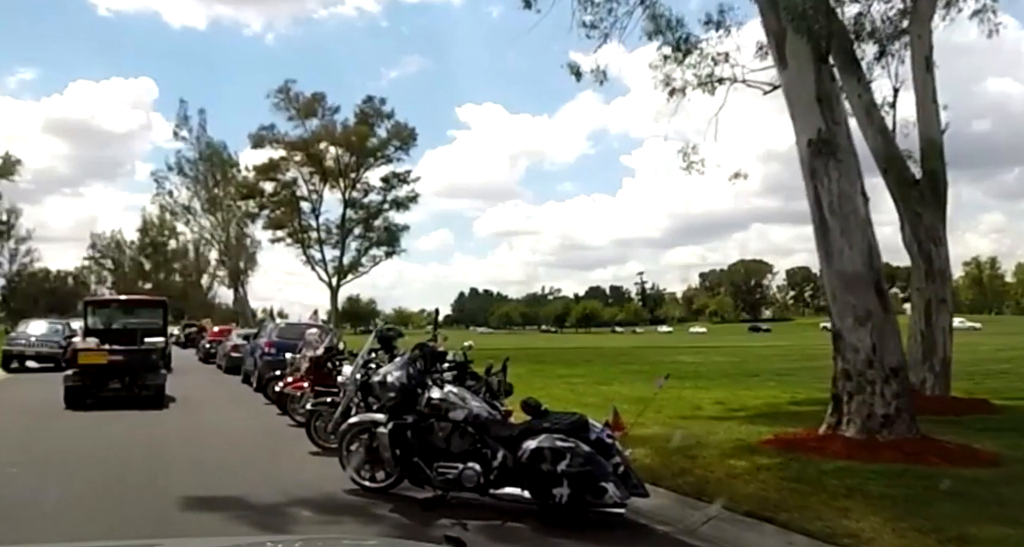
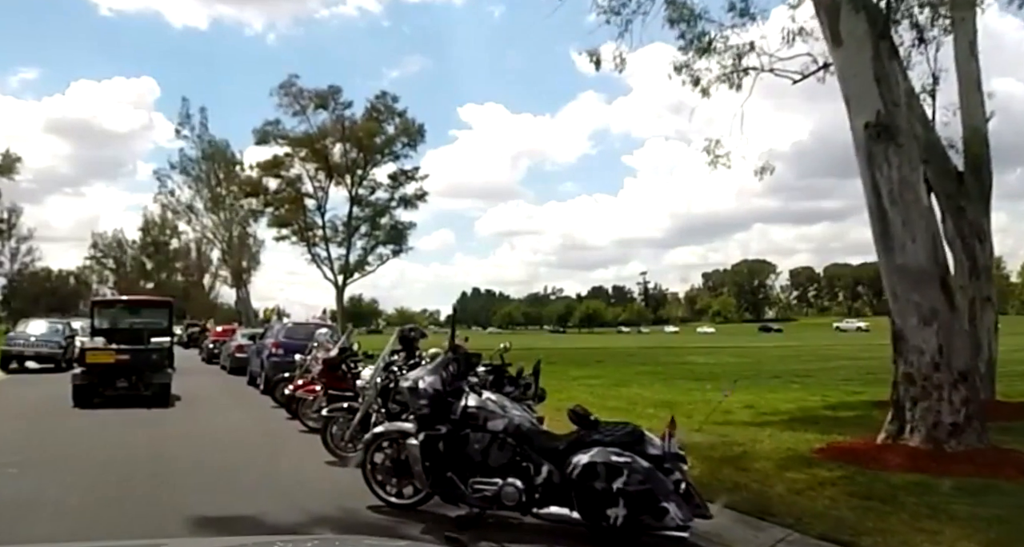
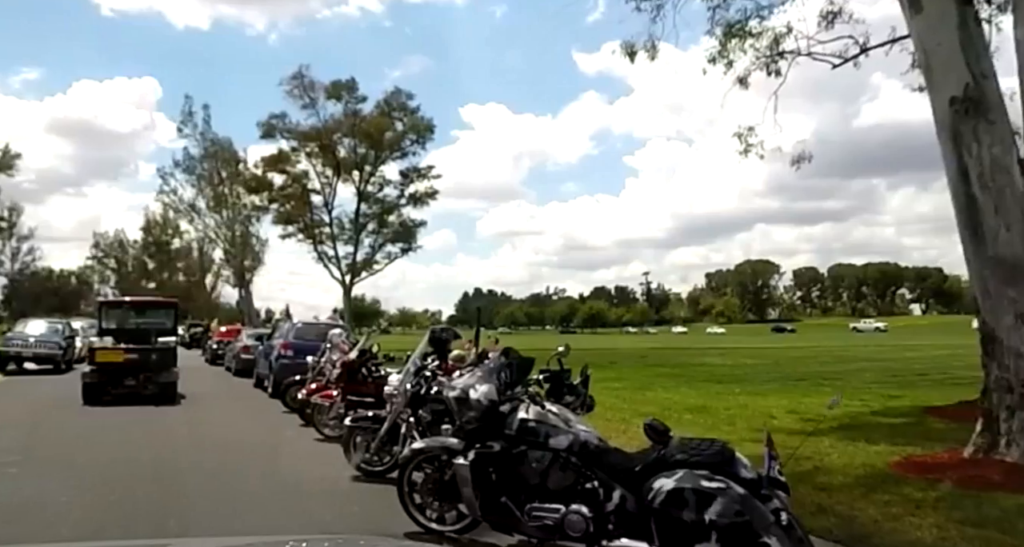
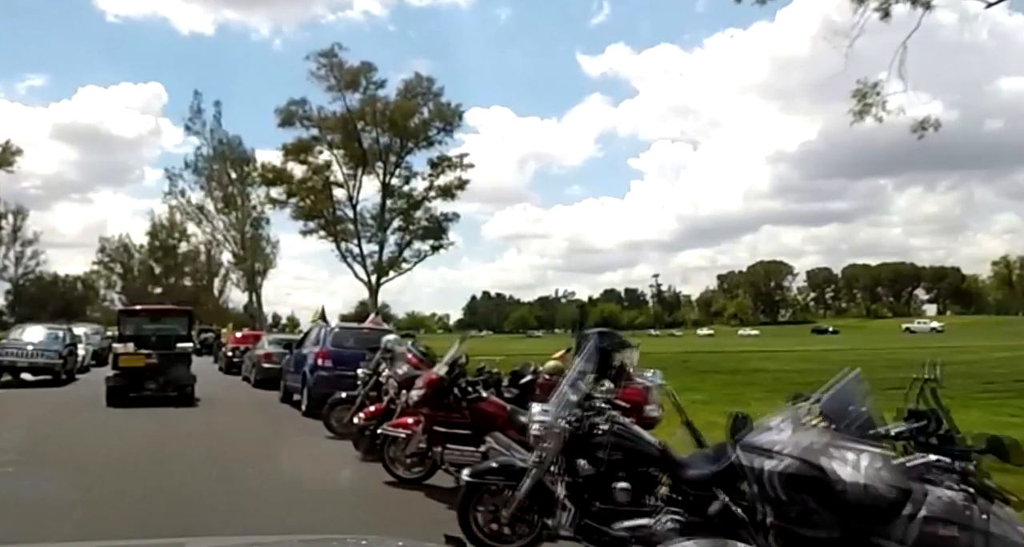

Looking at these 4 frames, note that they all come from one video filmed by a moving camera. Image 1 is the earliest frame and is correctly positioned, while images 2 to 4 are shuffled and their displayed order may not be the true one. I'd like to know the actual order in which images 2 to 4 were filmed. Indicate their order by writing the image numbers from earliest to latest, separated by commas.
2, 3, 4
